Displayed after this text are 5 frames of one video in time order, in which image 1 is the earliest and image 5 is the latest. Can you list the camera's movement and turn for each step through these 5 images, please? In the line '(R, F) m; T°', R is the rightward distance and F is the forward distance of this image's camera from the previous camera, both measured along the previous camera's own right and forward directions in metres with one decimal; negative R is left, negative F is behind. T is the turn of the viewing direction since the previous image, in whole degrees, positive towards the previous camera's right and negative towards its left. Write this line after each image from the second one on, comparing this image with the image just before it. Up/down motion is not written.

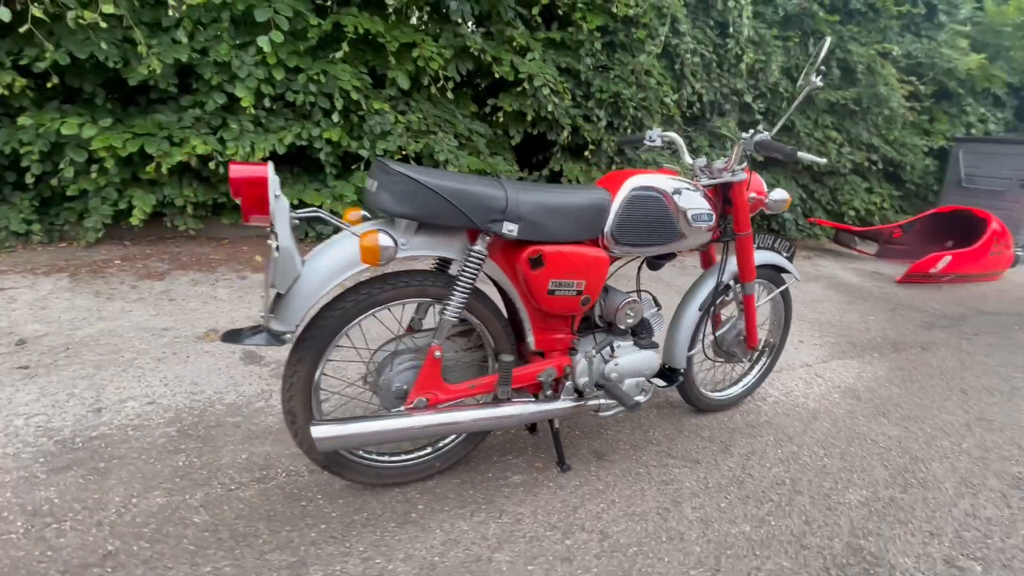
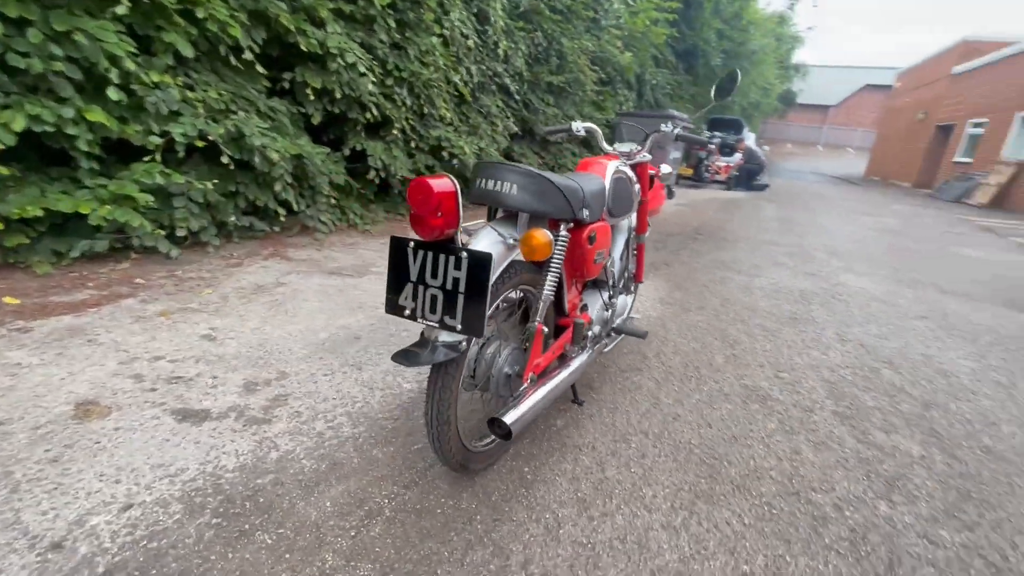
(-1.5, +0.2) m; +33°
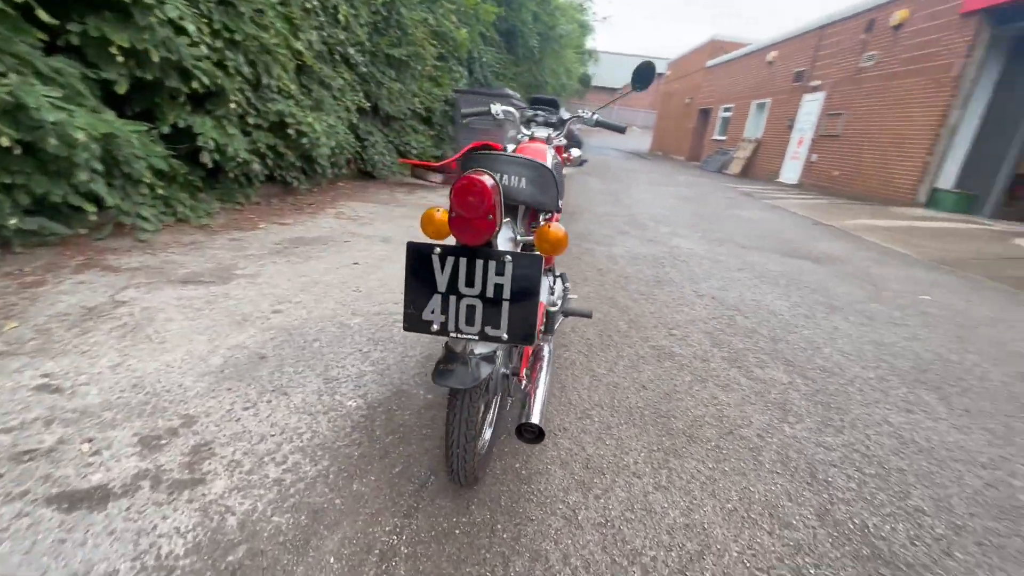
(-0.6, +0.2) m; +20°
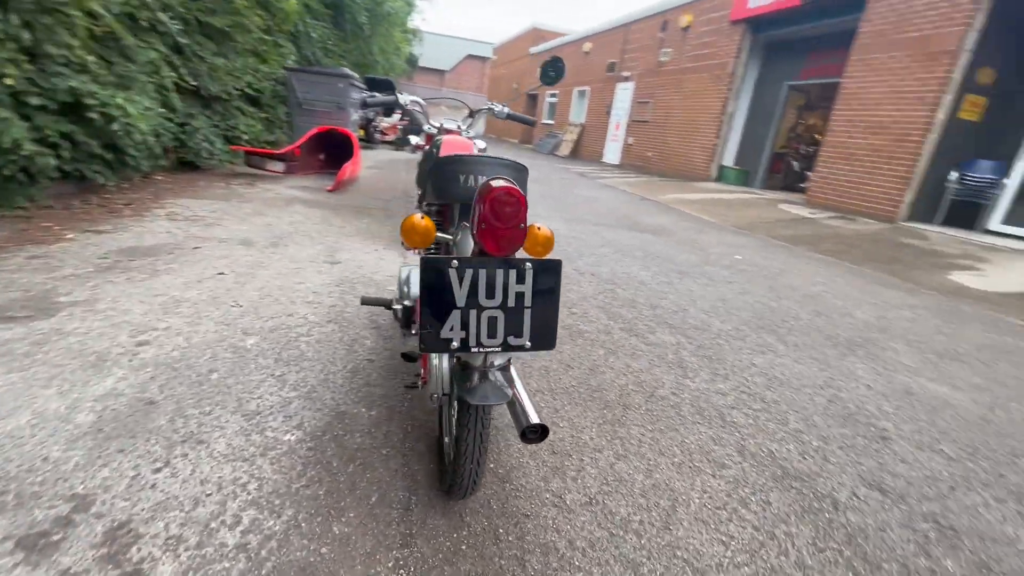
(-0.5, +0.1) m; +18°
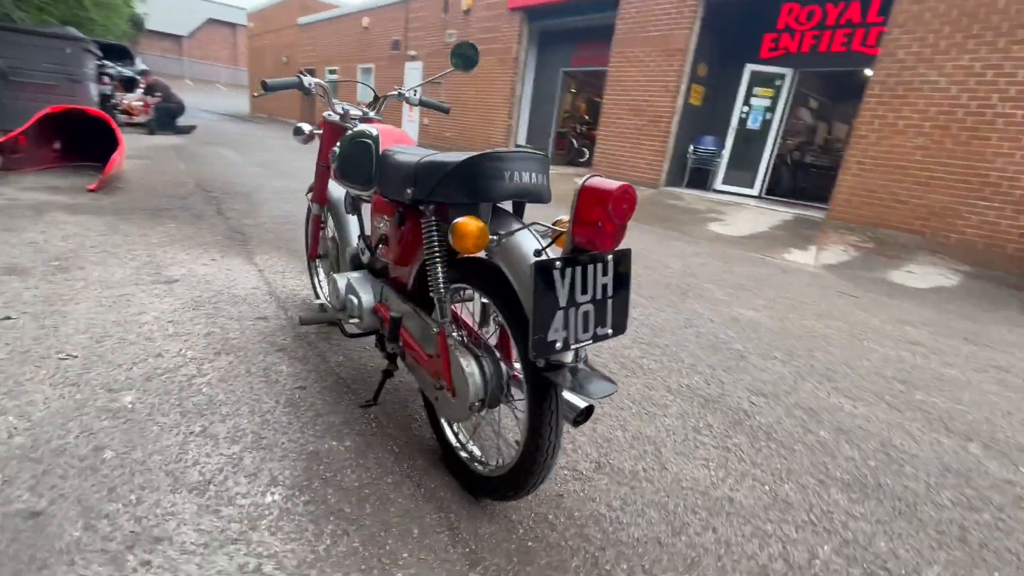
(-0.8, +0.2) m; +23°
